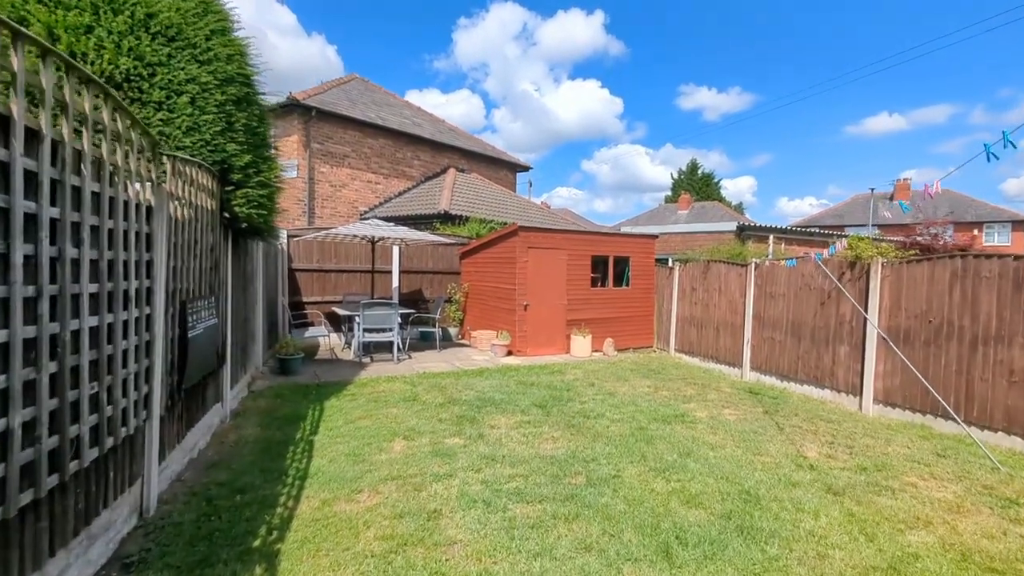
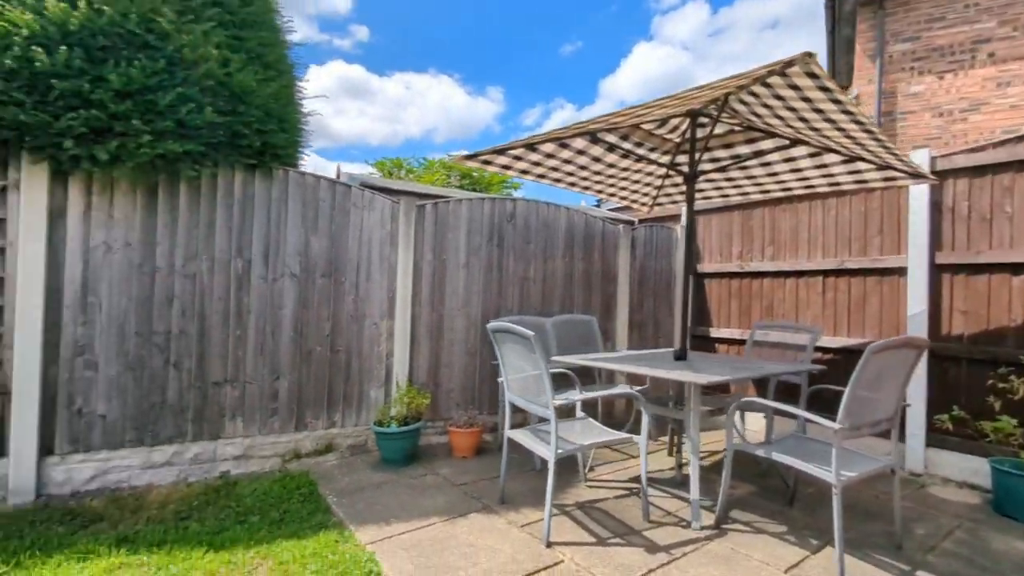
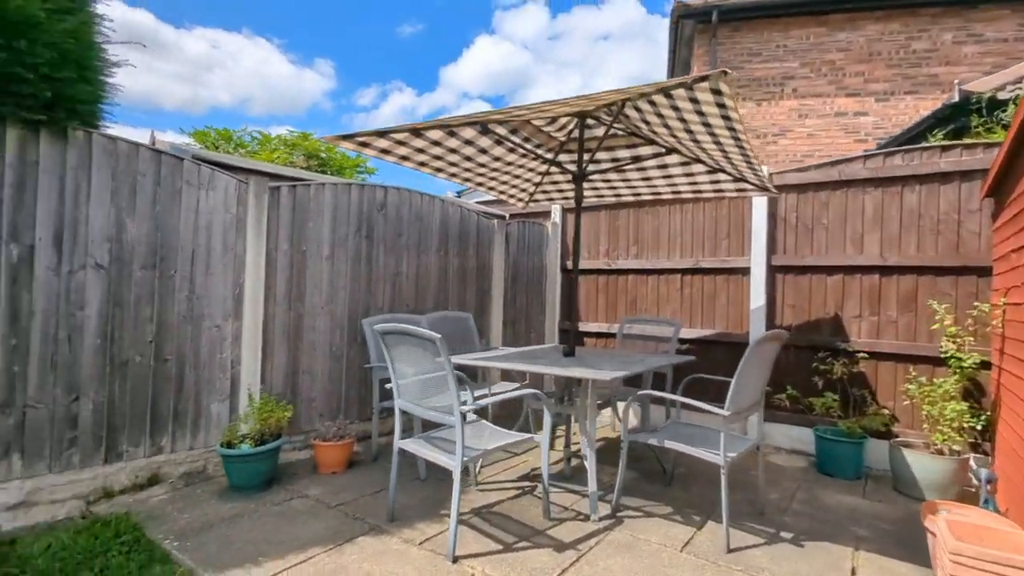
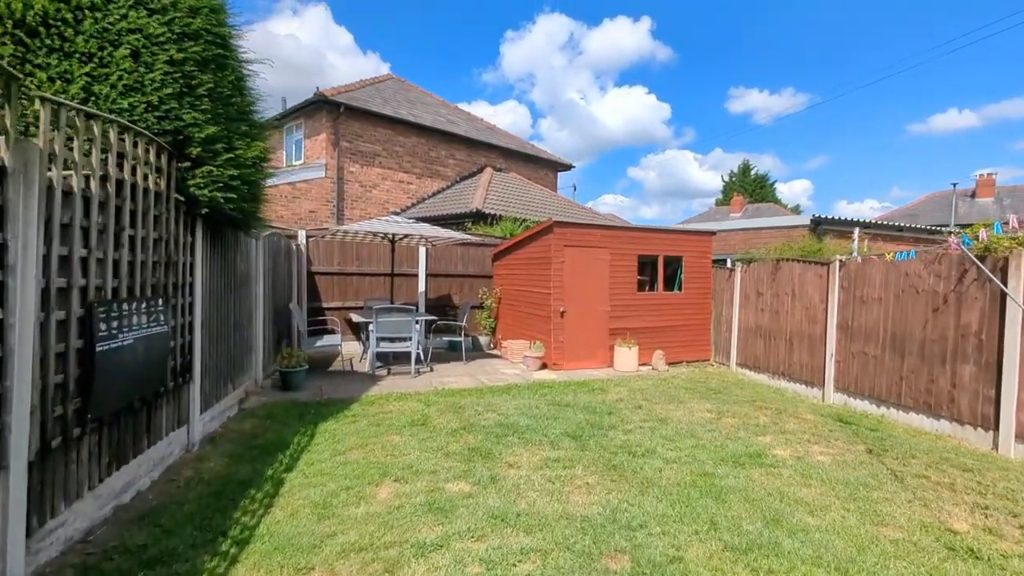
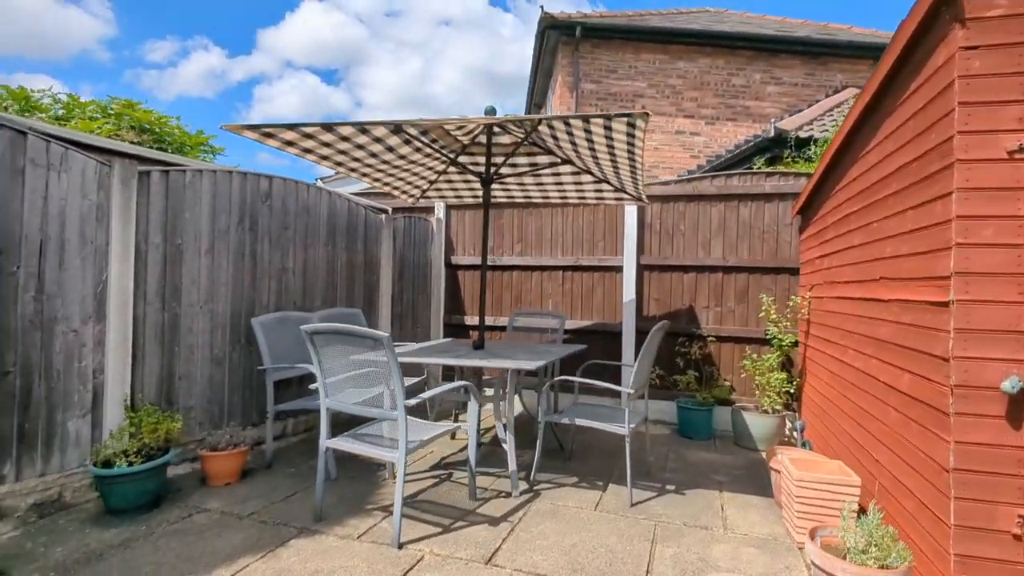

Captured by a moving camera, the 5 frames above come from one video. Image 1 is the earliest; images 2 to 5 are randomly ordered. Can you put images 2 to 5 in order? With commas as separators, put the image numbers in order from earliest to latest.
4, 5, 3, 2
